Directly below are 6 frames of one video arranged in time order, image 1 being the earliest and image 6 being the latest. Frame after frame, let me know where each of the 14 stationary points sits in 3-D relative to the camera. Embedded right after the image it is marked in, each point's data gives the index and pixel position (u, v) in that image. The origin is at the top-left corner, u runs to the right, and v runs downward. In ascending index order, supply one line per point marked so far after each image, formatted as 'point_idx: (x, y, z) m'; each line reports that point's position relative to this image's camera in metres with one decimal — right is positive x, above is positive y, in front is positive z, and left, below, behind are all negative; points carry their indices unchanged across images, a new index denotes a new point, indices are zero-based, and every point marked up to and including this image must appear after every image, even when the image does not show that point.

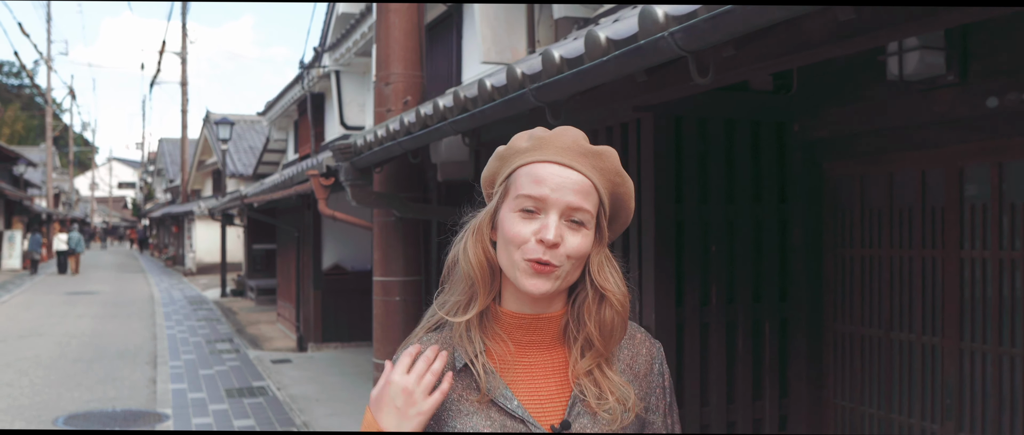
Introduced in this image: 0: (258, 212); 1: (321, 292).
0: (-3.3, +0.1, +13.5) m
1: (-2.0, -0.8, +11.0) m
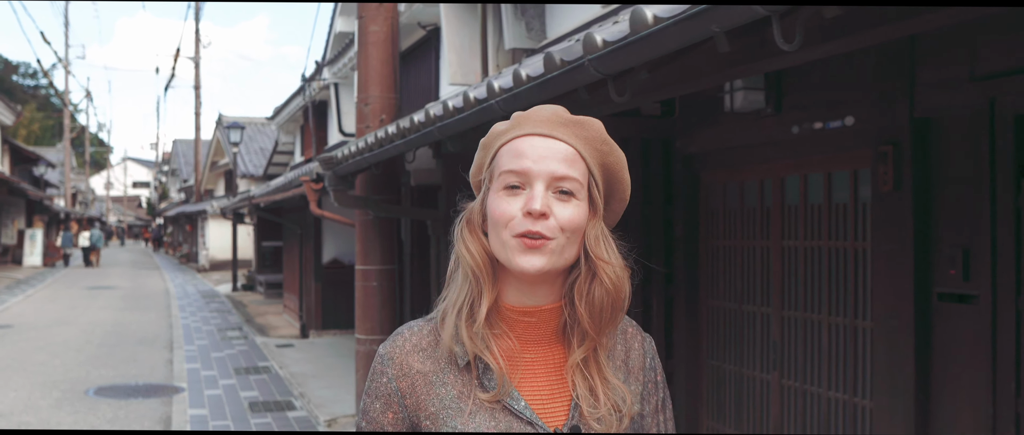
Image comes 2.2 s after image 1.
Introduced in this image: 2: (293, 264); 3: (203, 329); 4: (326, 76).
0: (-3.5, +0.1, +14.6) m
1: (-2.3, -0.8, +12.1) m
2: (-3.2, -0.7, +14.8) m
3: (-4.1, -1.5, +13.6) m
4: (-2.3, +1.8, +12.8) m
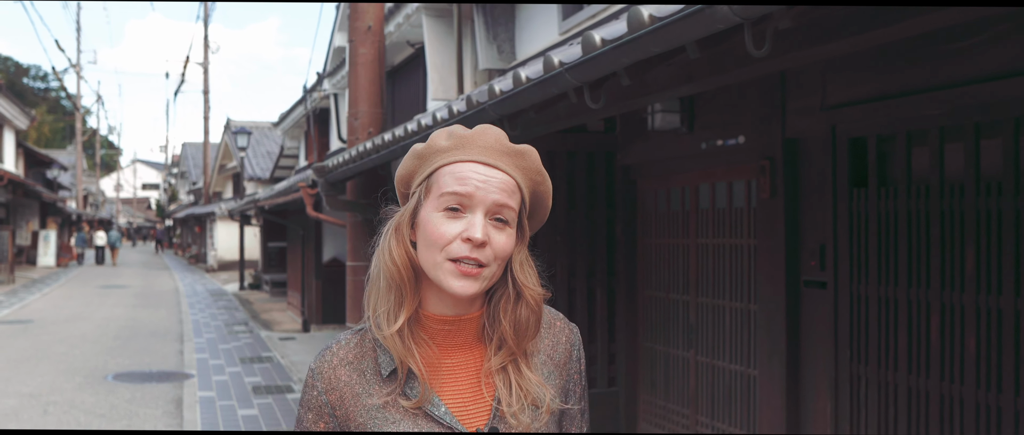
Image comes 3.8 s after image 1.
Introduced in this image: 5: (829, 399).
0: (-3.7, +0.1, +15.5) m
1: (-2.4, -0.8, +13.0) m
2: (-3.3, -0.7, +15.6) m
3: (-4.2, -1.5, +14.4) m
4: (-2.5, +1.7, +13.6) m
5: (+1.3, -0.7, +4.1) m
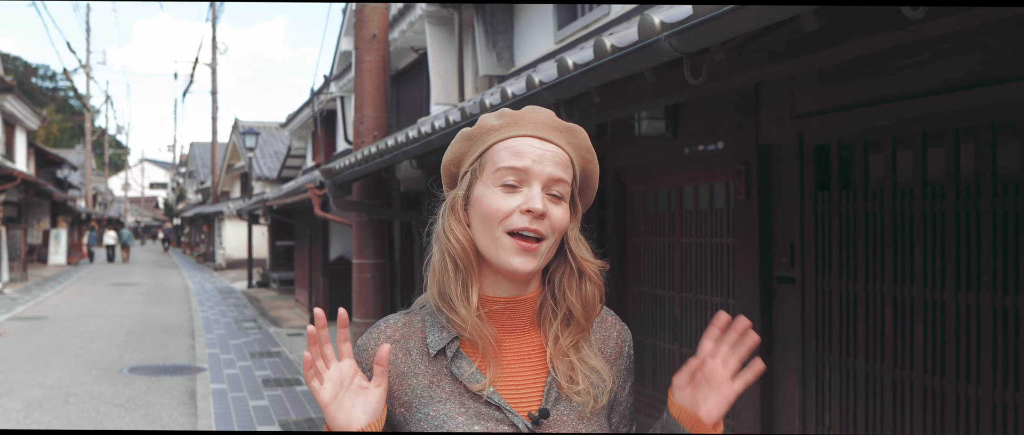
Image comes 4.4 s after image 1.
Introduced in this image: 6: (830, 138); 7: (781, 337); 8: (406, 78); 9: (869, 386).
0: (-3.6, +0.1, +15.8) m
1: (-2.4, -0.8, +13.3) m
2: (-3.3, -0.7, +16.0) m
3: (-4.2, -1.5, +14.8) m
4: (-2.4, +1.7, +14.0) m
5: (+1.2, -0.7, +4.5) m
6: (+1.3, +0.3, +4.2) m
7: (+1.2, -0.5, +4.6) m
8: (-1.1, +1.5, +10.9) m
9: (+1.4, -0.7, +4.0) m
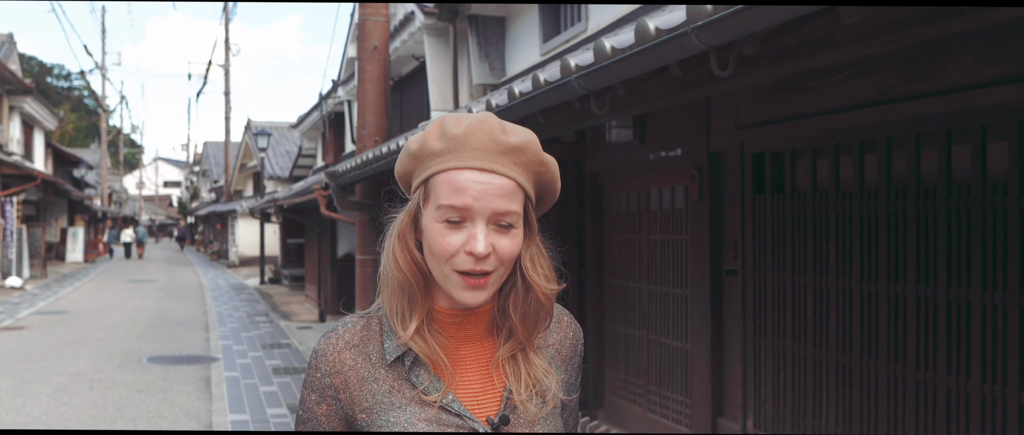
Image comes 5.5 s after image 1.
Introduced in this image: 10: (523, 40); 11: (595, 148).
0: (-3.6, +0.1, +16.5) m
1: (-2.4, -0.8, +14.0) m
2: (-3.2, -0.6, +16.6) m
3: (-4.2, -1.5, +15.5) m
4: (-2.4, +1.8, +14.6) m
5: (+1.1, -0.7, +5.1) m
6: (+1.2, +0.3, +4.8) m
7: (+1.1, -0.5, +5.2) m
8: (-1.2, +1.5, +11.5) m
9: (+1.3, -0.7, +4.6) m
10: (+0.1, +1.4, +8.3) m
11: (+0.5, +0.5, +6.7) m
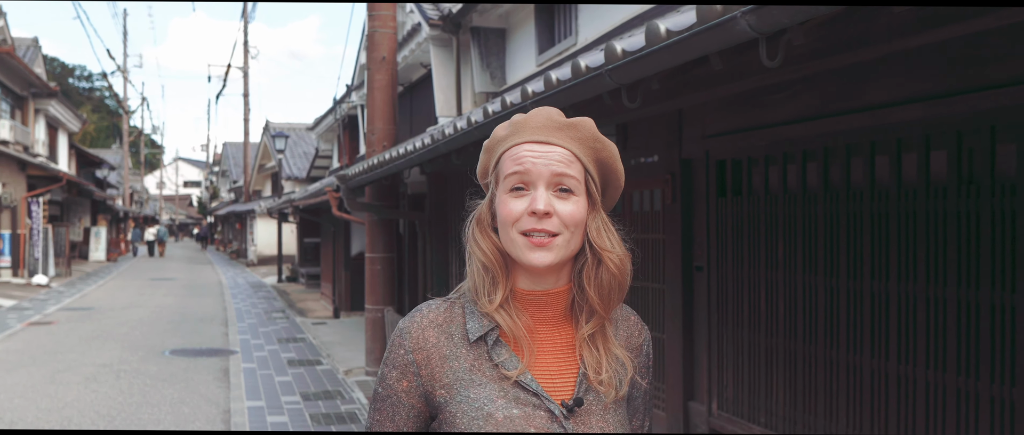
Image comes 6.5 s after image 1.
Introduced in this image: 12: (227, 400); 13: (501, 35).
0: (-3.5, +0.1, +17.1) m
1: (-2.3, -0.8, +14.5) m
2: (-3.1, -0.6, +17.2) m
3: (-4.1, -1.5, +16.1) m
4: (-2.3, +1.8, +15.2) m
5: (+1.1, -0.7, +5.6) m
6: (+1.1, +0.3, +5.3) m
7: (+1.0, -0.5, +5.7) m
8: (-1.1, +1.5, +12.0) m
9: (+1.2, -0.7, +5.1) m
10: (+0.1, +1.4, +8.8) m
11: (+0.5, +0.5, +7.3) m
12: (-2.4, -1.5, +8.6) m
13: (-0.1, +1.6, +9.2) m
